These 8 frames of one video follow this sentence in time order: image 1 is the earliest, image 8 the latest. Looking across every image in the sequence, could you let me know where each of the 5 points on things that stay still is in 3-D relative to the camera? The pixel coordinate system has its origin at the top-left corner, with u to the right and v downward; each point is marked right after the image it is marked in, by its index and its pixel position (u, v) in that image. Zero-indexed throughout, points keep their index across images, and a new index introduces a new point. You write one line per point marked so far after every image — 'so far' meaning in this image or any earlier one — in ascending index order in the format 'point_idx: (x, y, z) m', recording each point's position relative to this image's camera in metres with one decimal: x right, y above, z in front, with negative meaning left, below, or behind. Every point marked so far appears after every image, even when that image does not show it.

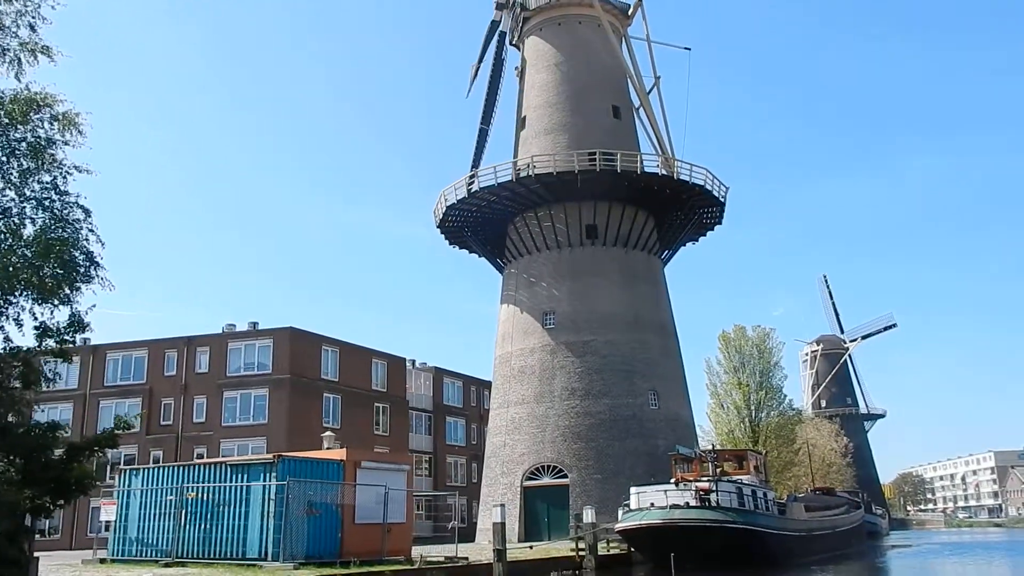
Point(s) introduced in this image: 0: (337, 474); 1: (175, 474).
0: (-3.2, -3.3, +18.1) m
1: (-6.2, -3.4, +18.4) m
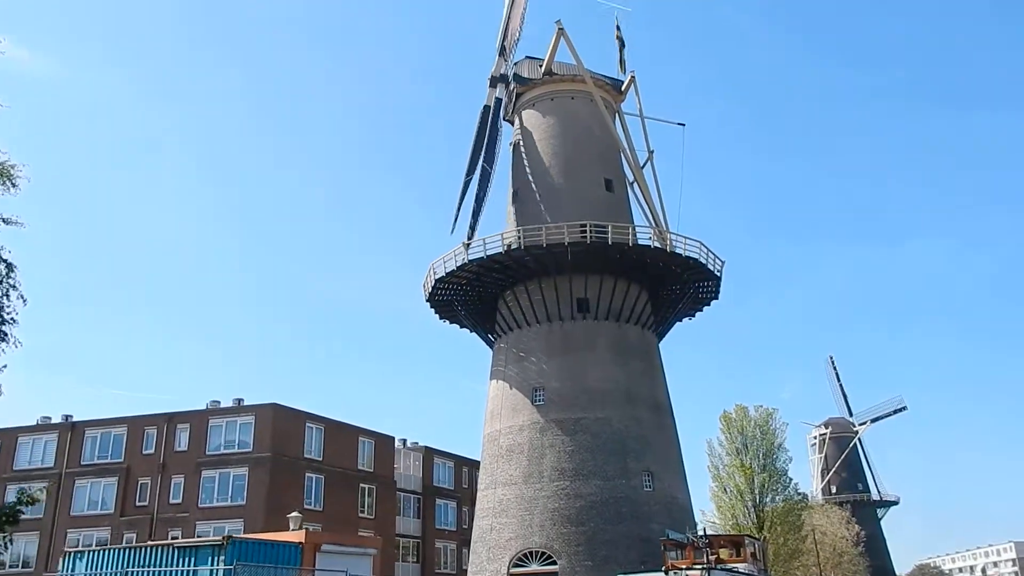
0: (-3.6, -4.5, +16.7) m
1: (-6.7, -4.6, +17.0) m
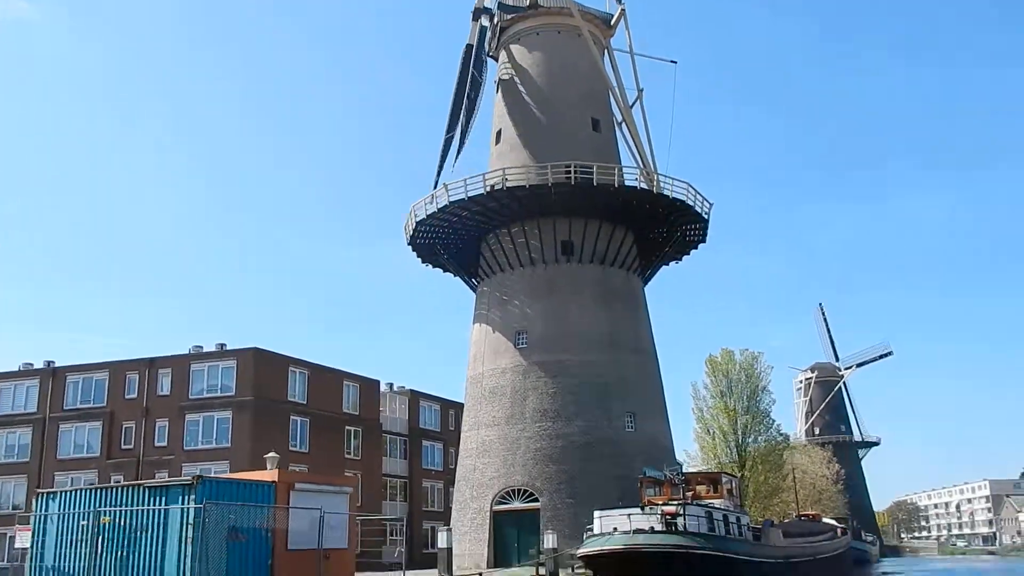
0: (-4.1, -3.5, +16.8) m
1: (-7.1, -3.6, +17.1) m
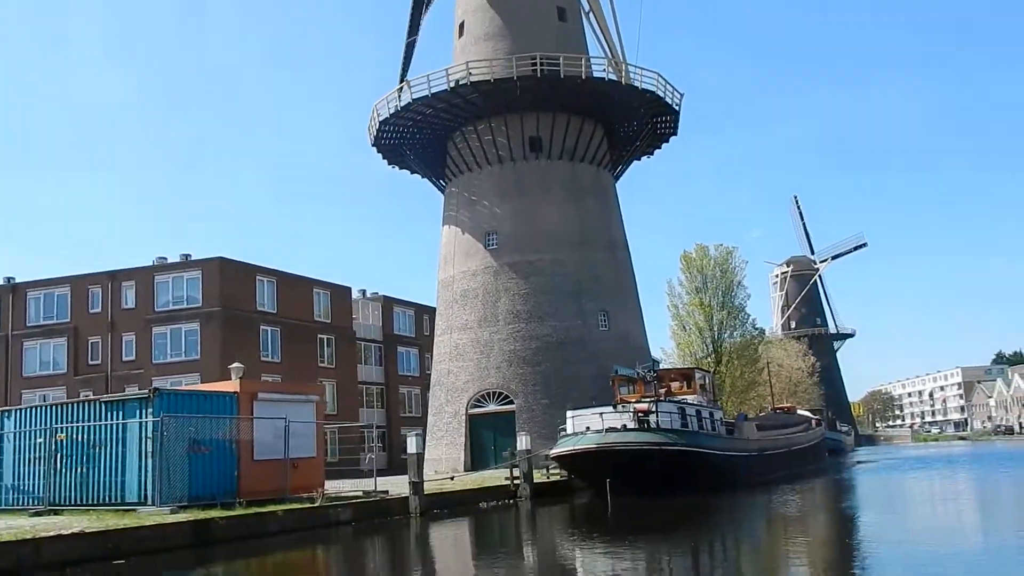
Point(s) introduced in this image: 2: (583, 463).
0: (-4.6, -1.9, +16.3) m
1: (-7.6, -2.1, +16.6) m
2: (+1.4, -3.4, +19.7) m
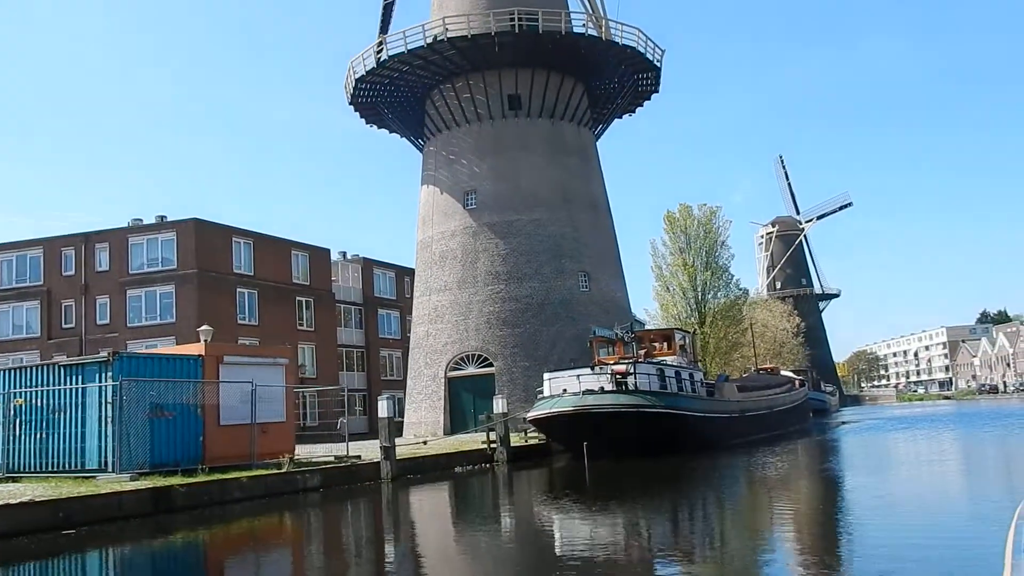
0: (-5.0, -1.3, +15.8) m
1: (-8.1, -1.5, +16.0) m
2: (+0.9, -2.7, +19.3) m
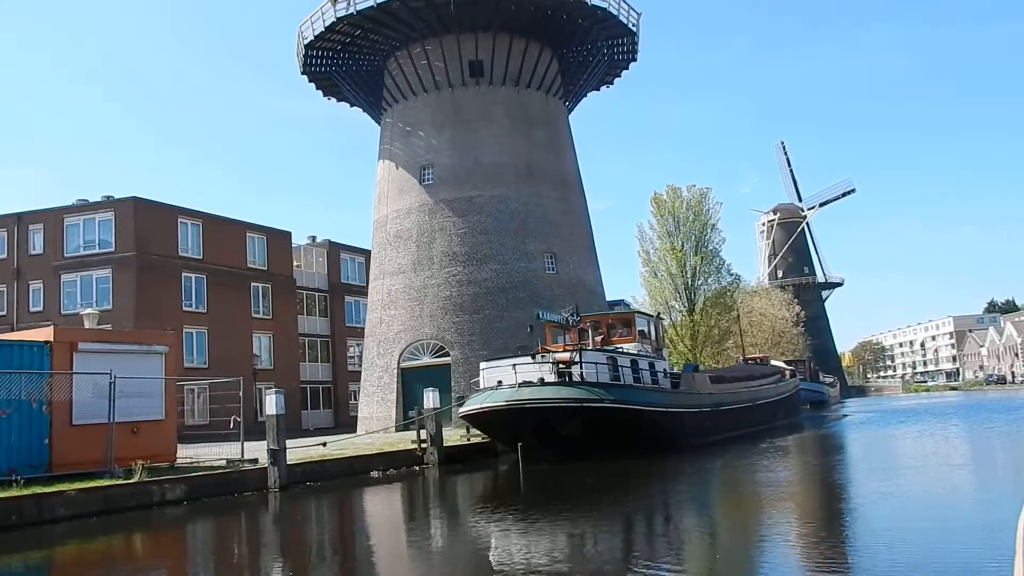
0: (-6.2, -1.0, +13.3) m
1: (-9.3, -1.1, +13.5) m
2: (-0.3, -2.3, +16.8) m
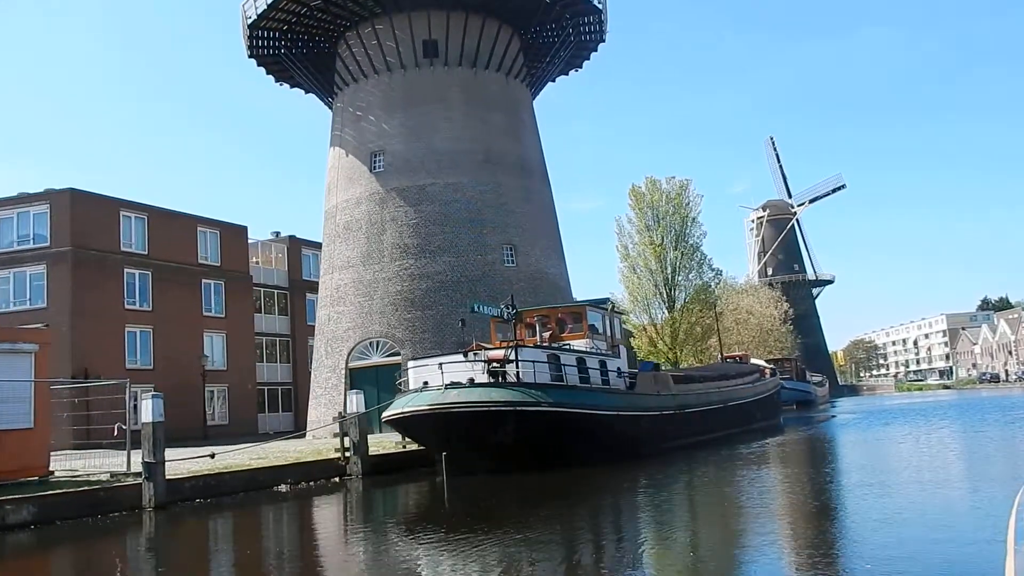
0: (-7.3, -0.8, +11.4) m
1: (-10.3, -1.0, +11.6) m
2: (-1.3, -2.1, +14.9) m
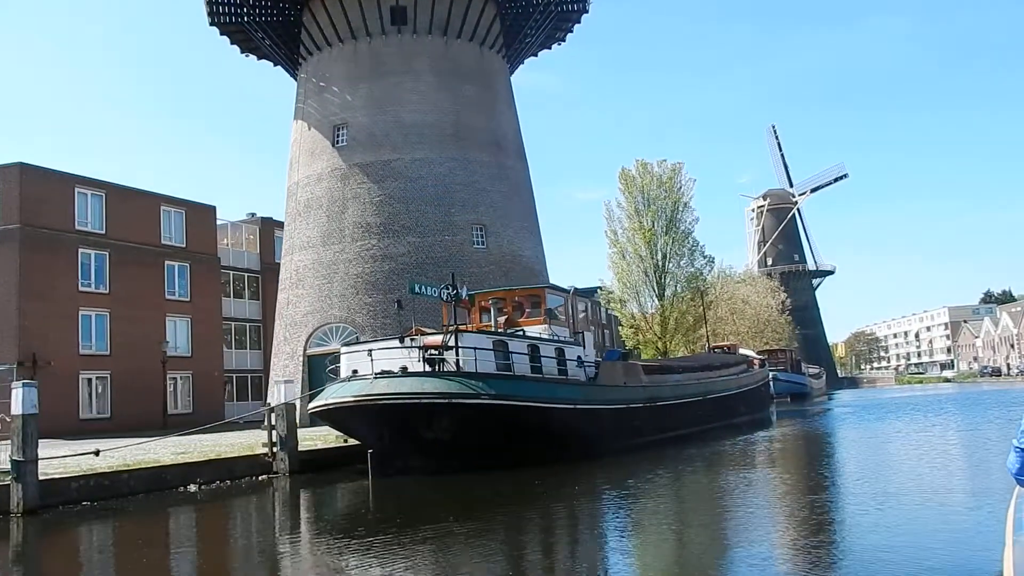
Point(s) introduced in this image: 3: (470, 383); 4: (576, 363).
0: (-8.1, -0.5, +9.8) m
1: (-11.1, -0.6, +10.1) m
2: (-2.1, -1.8, +13.3) m
3: (-0.4, -1.3, +13.3) m
4: (+1.1, -1.2, +16.1) m
